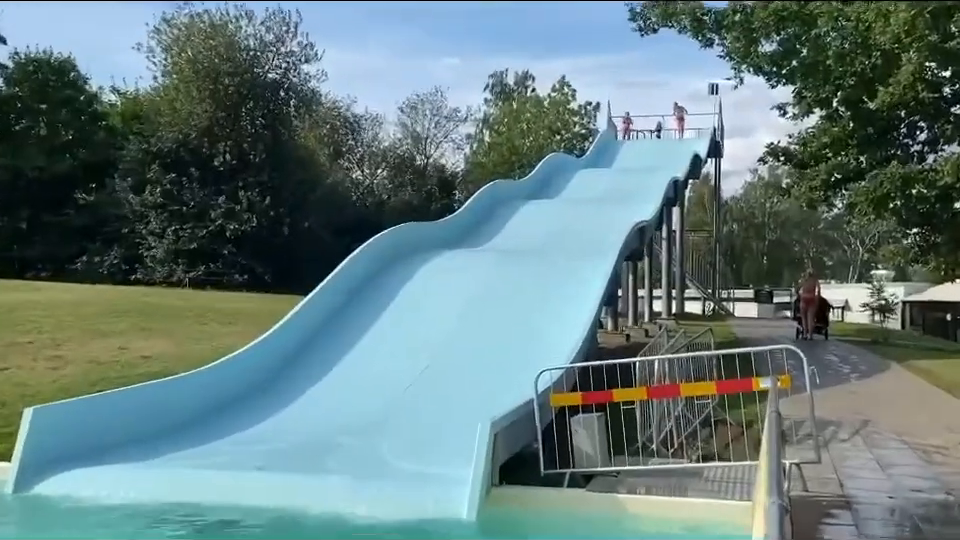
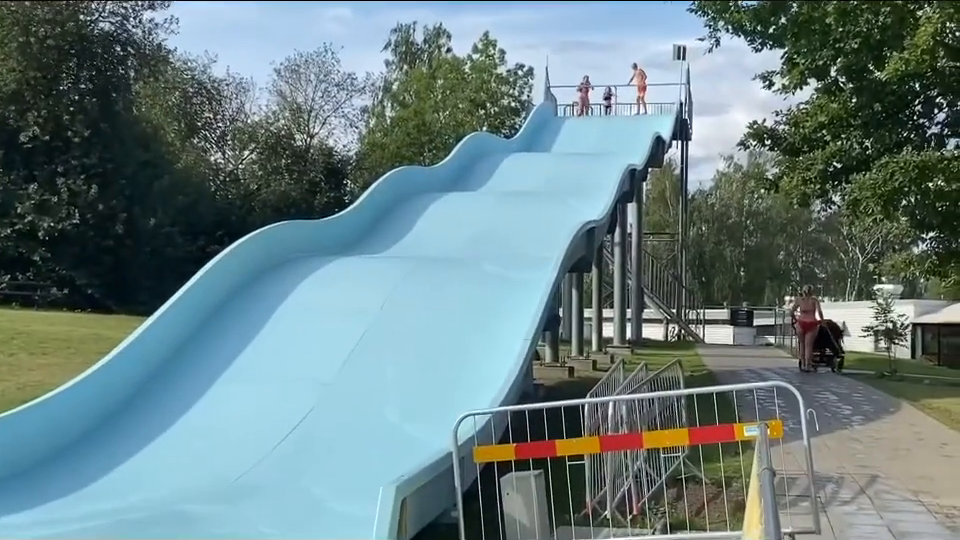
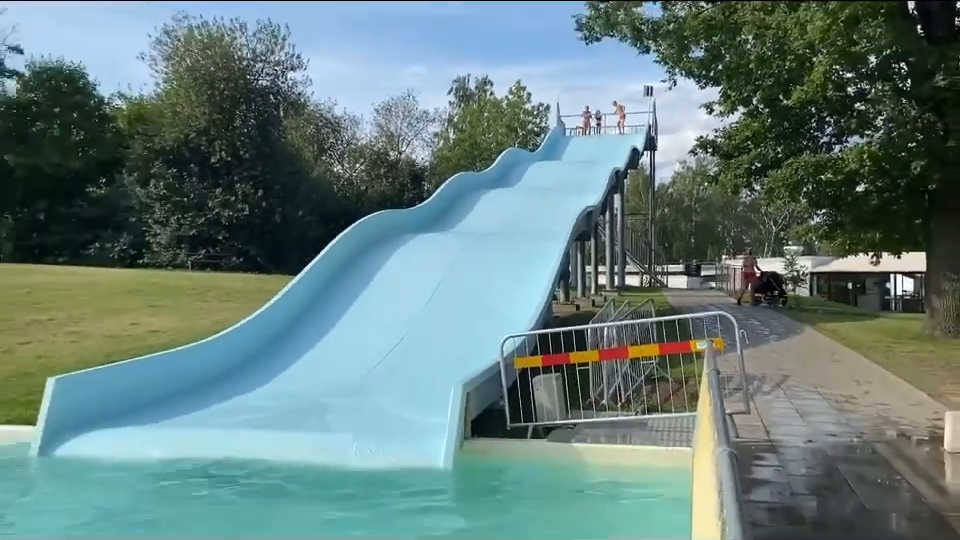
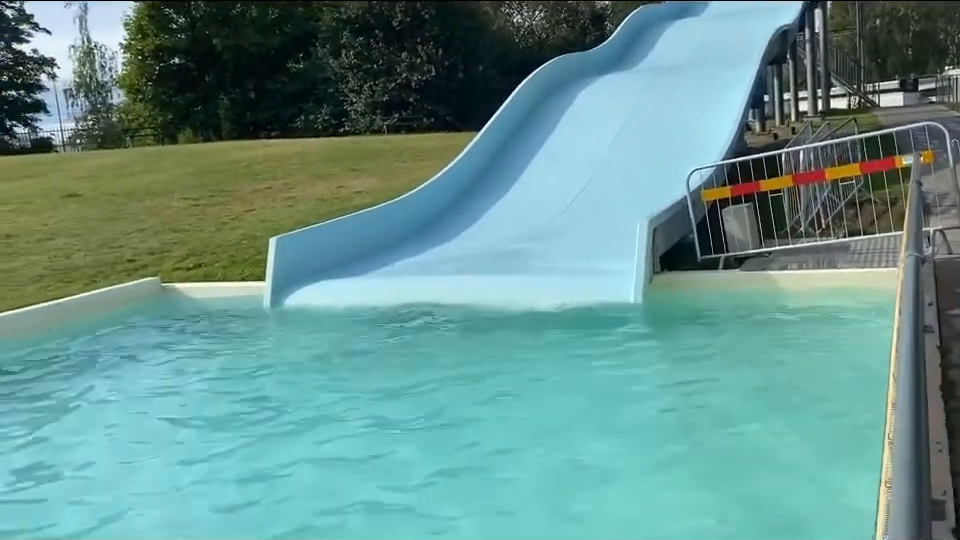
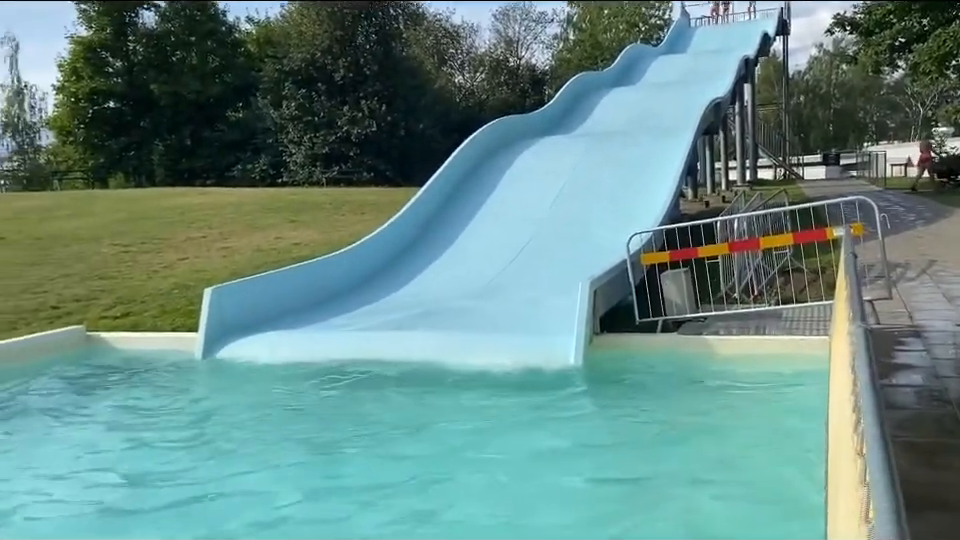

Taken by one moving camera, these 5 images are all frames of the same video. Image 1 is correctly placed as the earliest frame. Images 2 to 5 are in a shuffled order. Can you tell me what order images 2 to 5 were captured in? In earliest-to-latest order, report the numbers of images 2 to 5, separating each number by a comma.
2, 3, 5, 4
